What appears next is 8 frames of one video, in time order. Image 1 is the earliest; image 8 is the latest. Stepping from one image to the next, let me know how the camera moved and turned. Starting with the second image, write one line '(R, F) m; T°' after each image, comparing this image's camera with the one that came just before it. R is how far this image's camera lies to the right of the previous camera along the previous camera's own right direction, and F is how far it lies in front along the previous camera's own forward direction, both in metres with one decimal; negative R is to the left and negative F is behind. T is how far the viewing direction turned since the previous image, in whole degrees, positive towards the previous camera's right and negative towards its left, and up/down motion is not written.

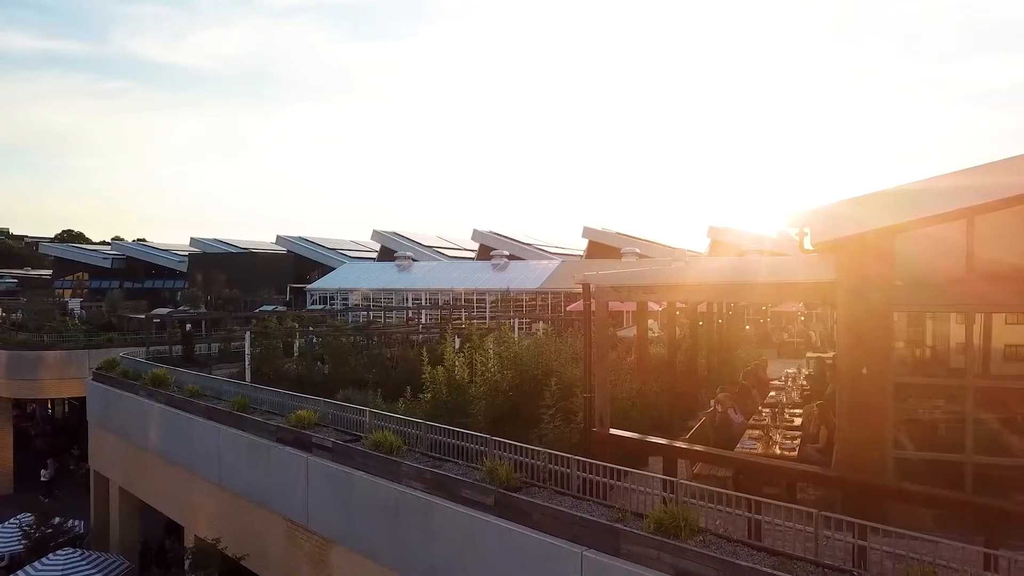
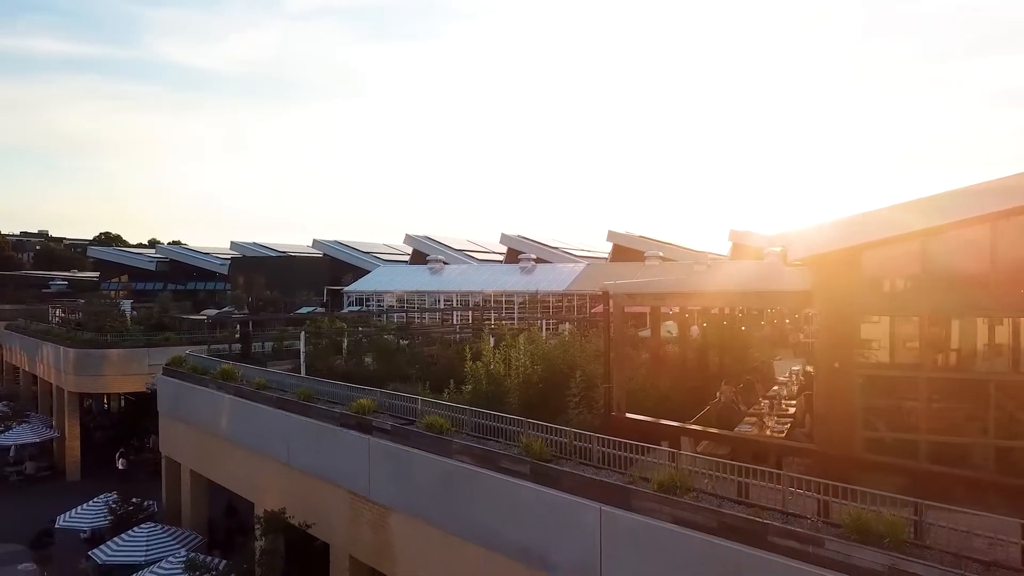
(0.0, -1.2) m; -2°
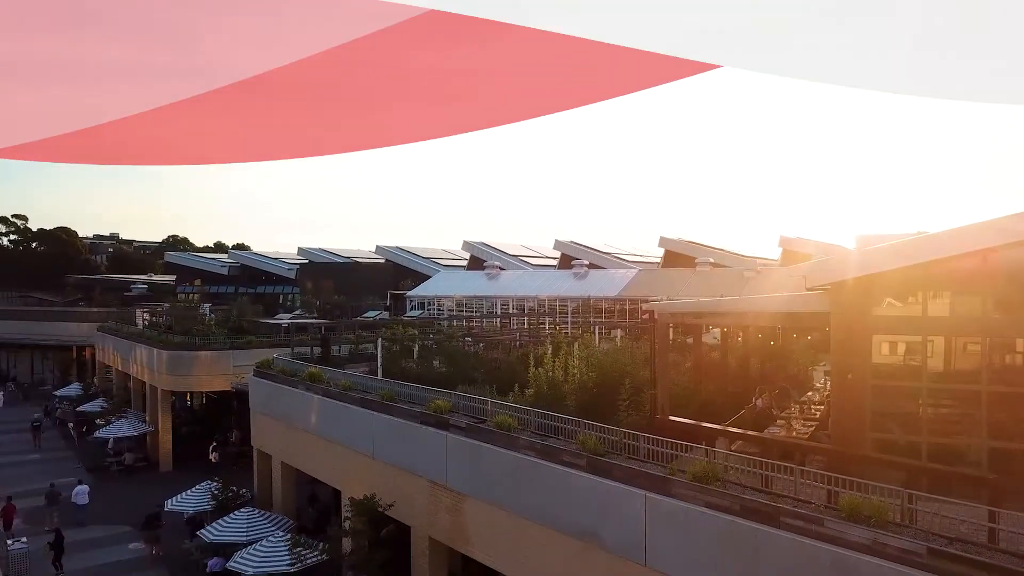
(-0.1, -1.2) m; -4°
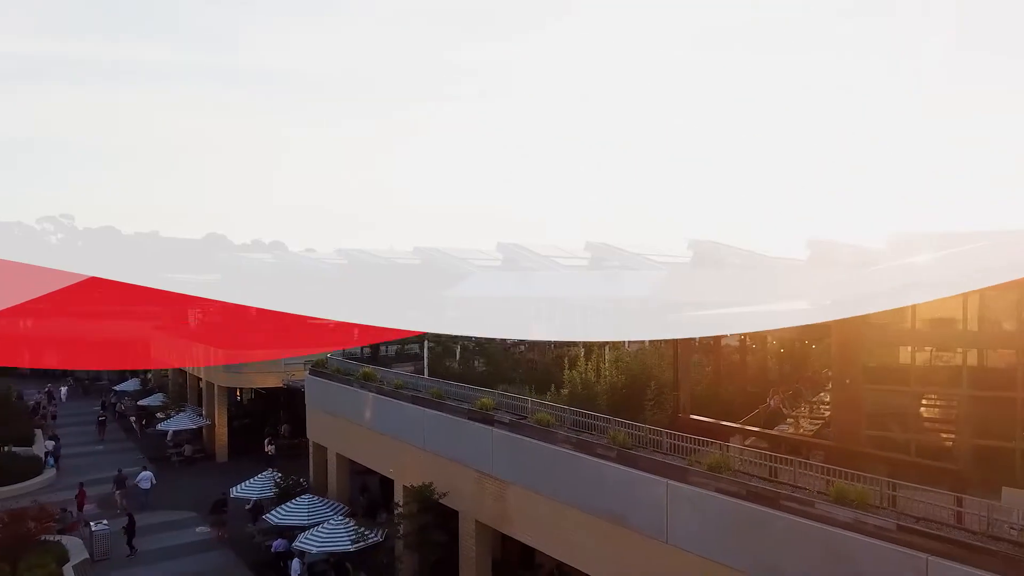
(-0.1, -1.2) m; -2°
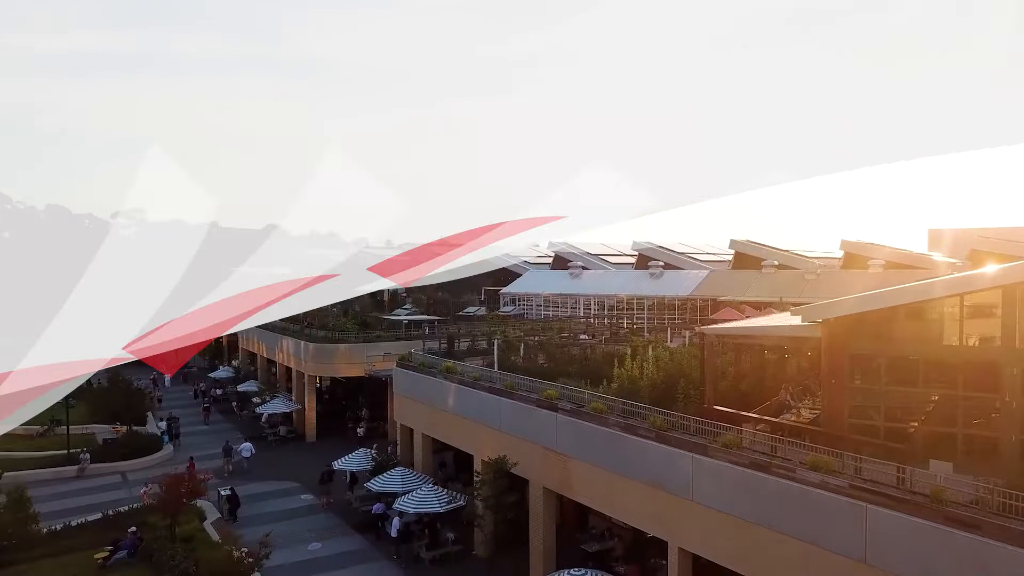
(-0.2, -2.8) m; -3°
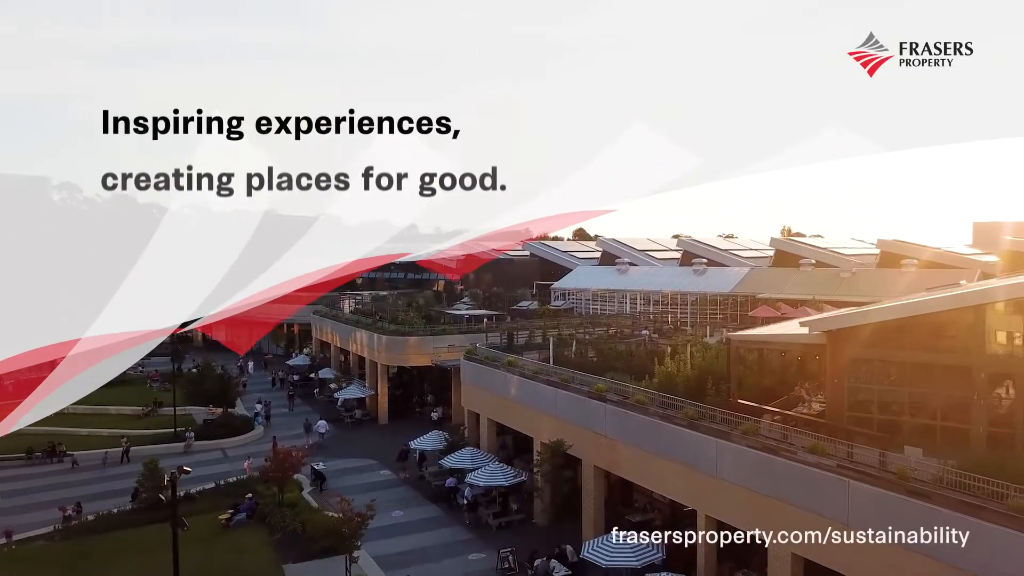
(-0.2, -2.6) m; -3°
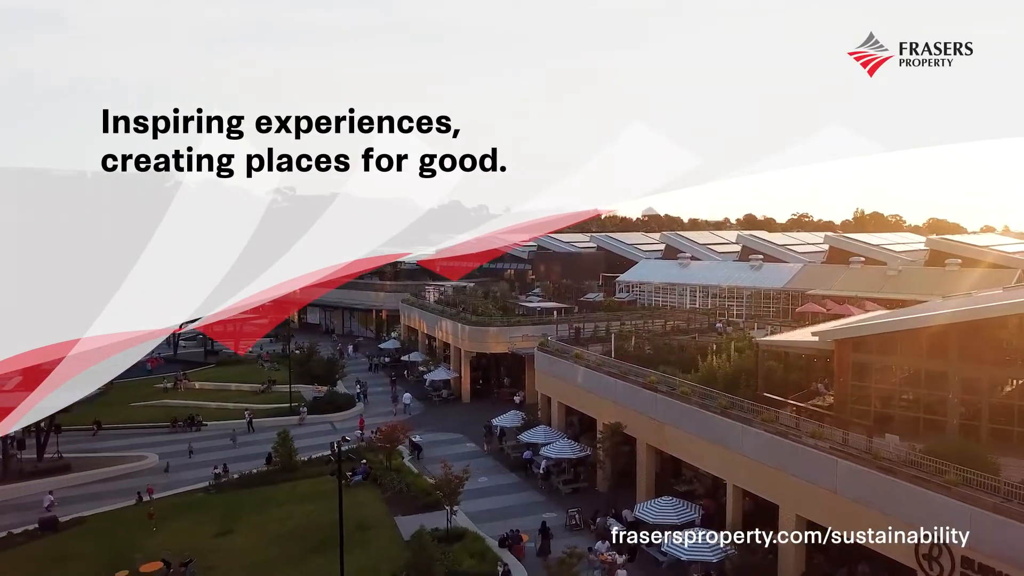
(0.0, -3.7) m; -5°
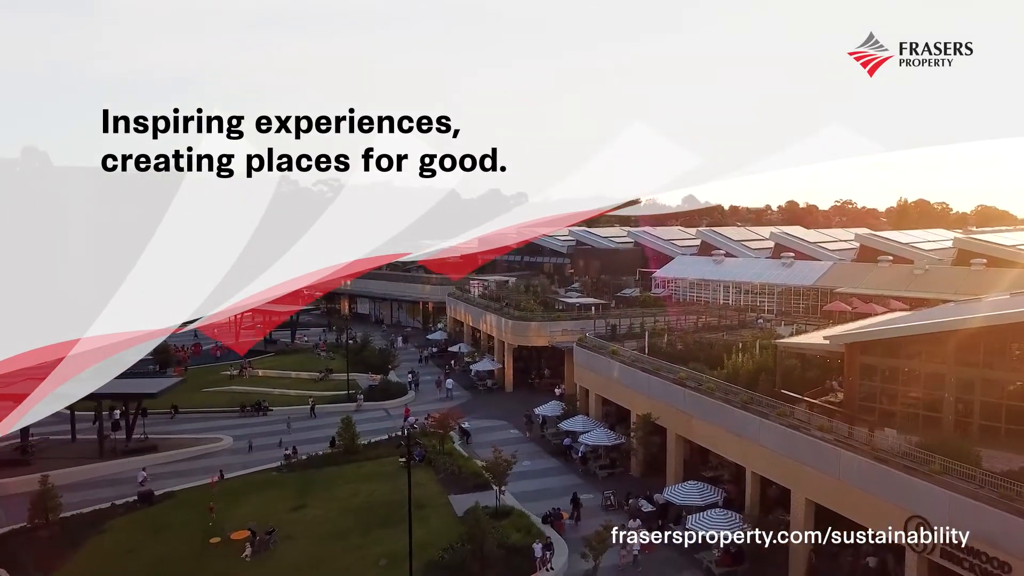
(-0.1, -2.3) m; -3°
